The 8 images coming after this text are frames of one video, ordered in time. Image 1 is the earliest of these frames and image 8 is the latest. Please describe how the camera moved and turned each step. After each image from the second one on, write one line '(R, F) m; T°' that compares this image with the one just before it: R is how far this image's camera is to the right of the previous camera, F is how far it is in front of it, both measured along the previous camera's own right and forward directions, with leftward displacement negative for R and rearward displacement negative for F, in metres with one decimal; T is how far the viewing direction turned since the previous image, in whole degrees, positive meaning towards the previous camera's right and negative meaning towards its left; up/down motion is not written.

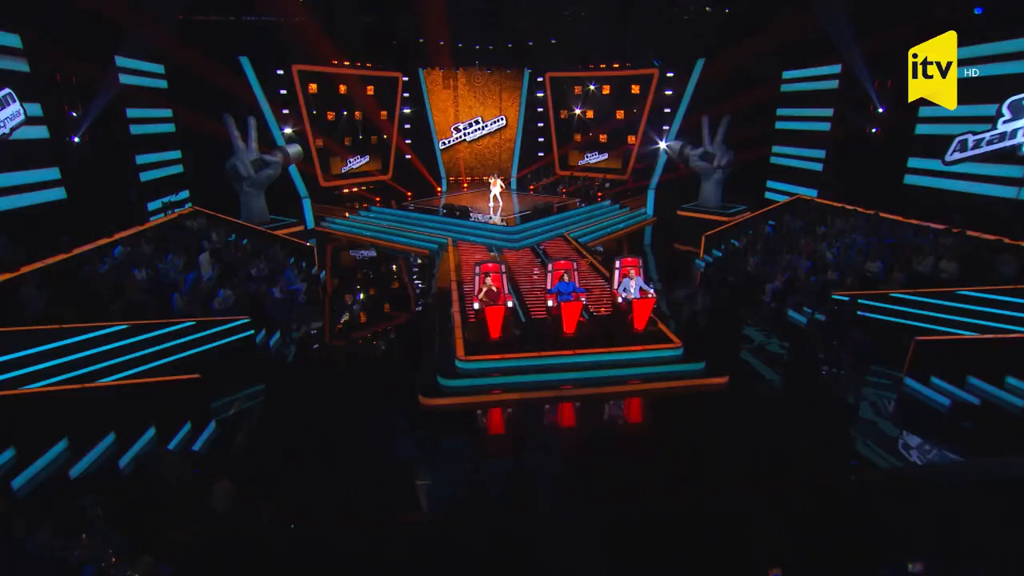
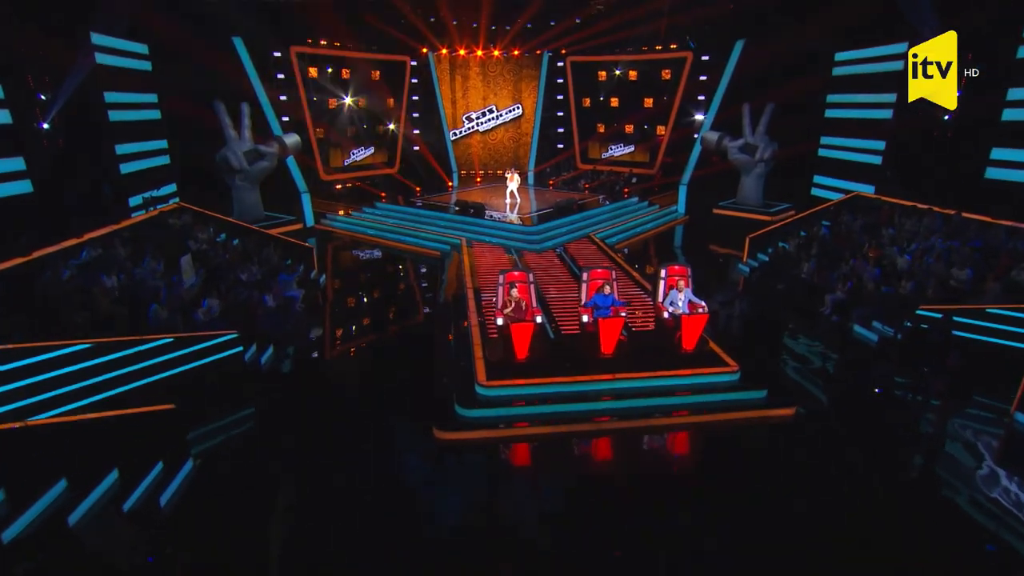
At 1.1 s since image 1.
(-0.2, +1.1) m; 0°
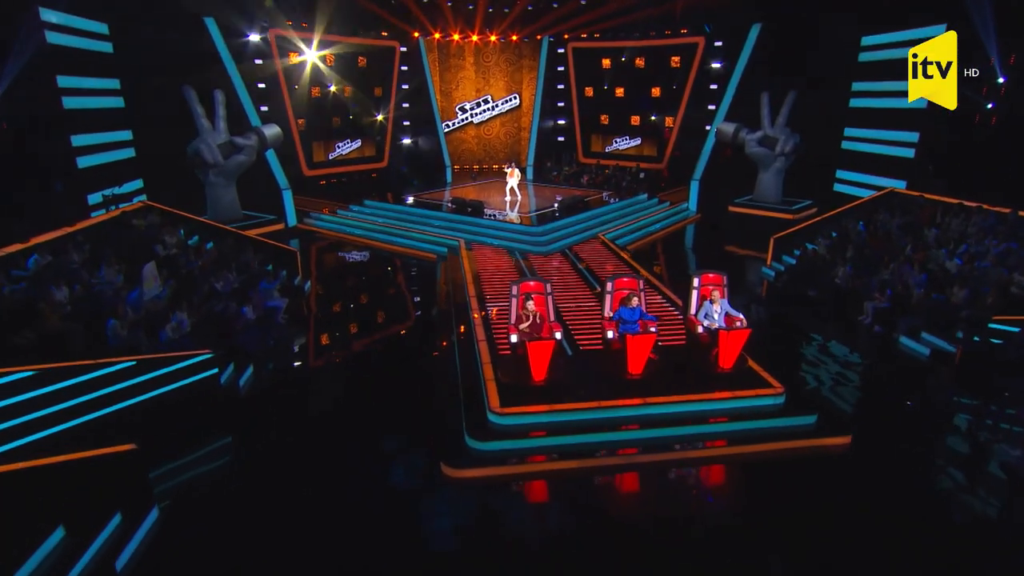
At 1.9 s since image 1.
(-0.3, +0.8) m; +2°
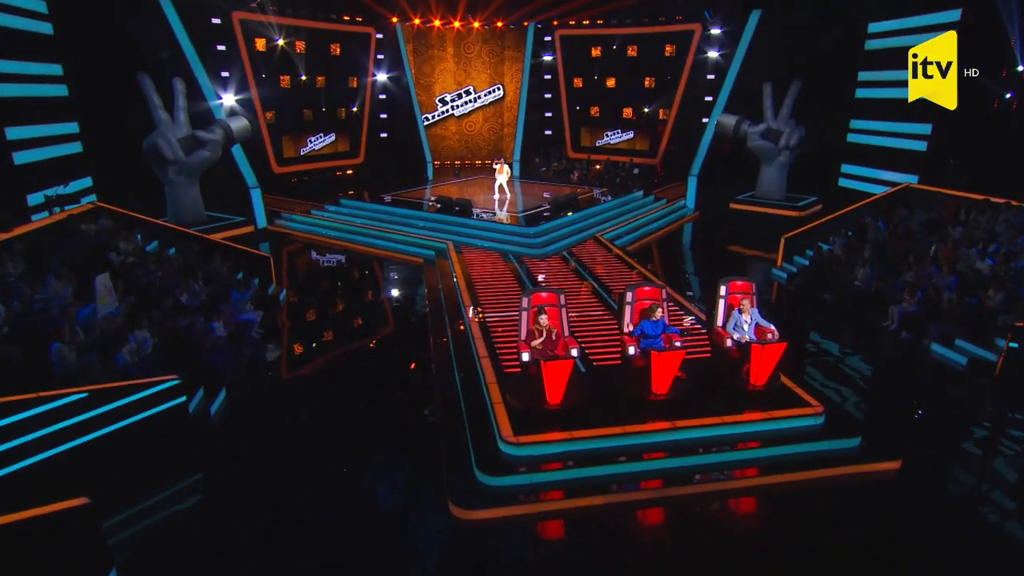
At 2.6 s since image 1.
(-0.3, +0.7) m; +3°
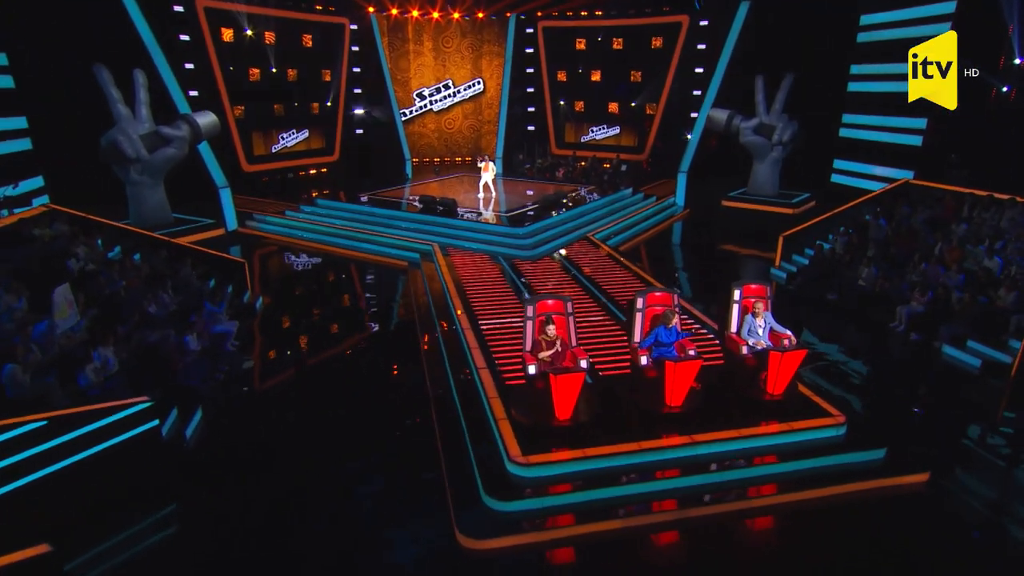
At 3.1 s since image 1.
(-0.3, +0.4) m; +3°
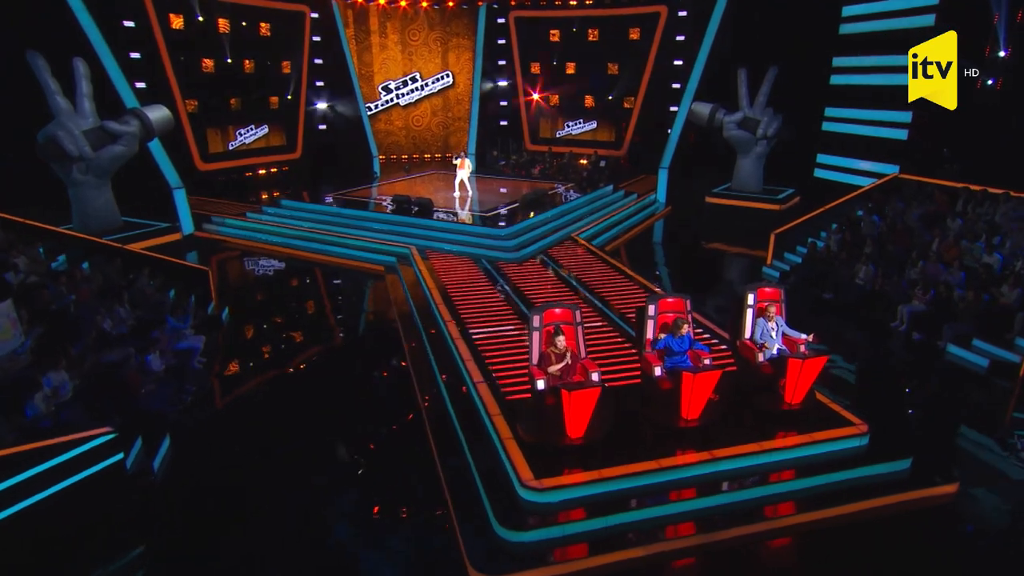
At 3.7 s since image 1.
(-0.3, +0.4) m; +4°
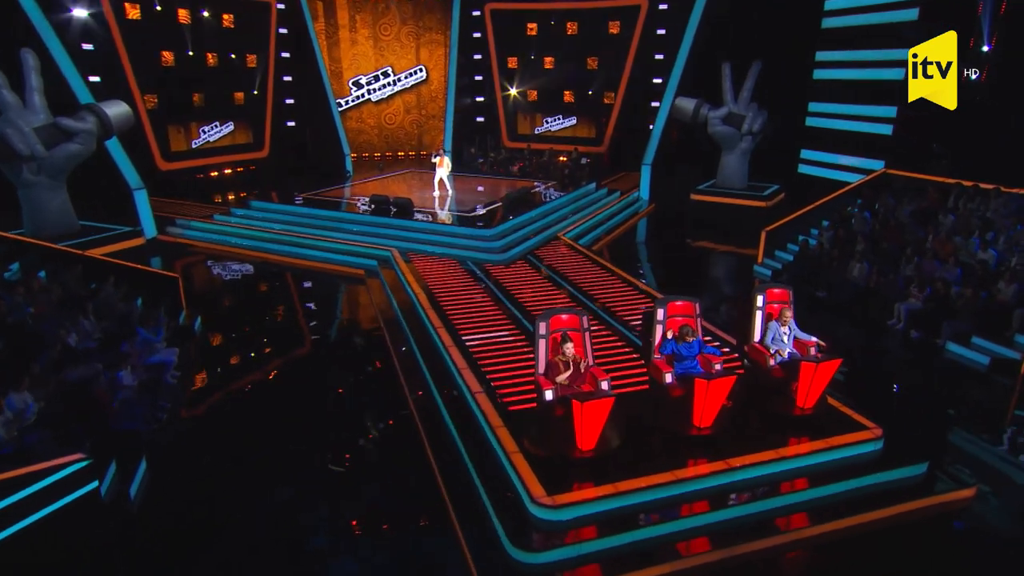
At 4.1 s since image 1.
(-0.2, +0.3) m; +3°
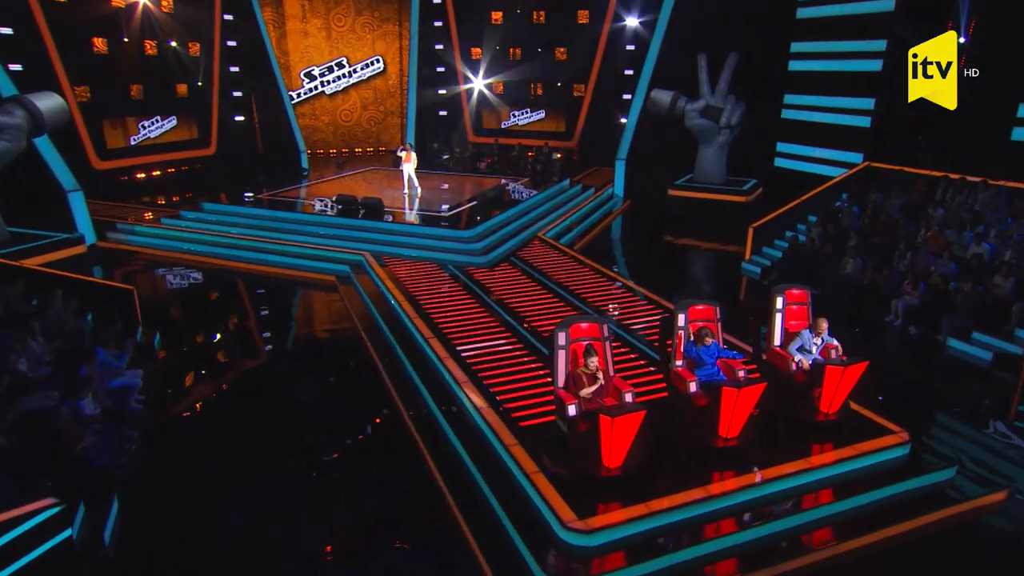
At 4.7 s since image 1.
(-0.4, +0.5) m; +5°
